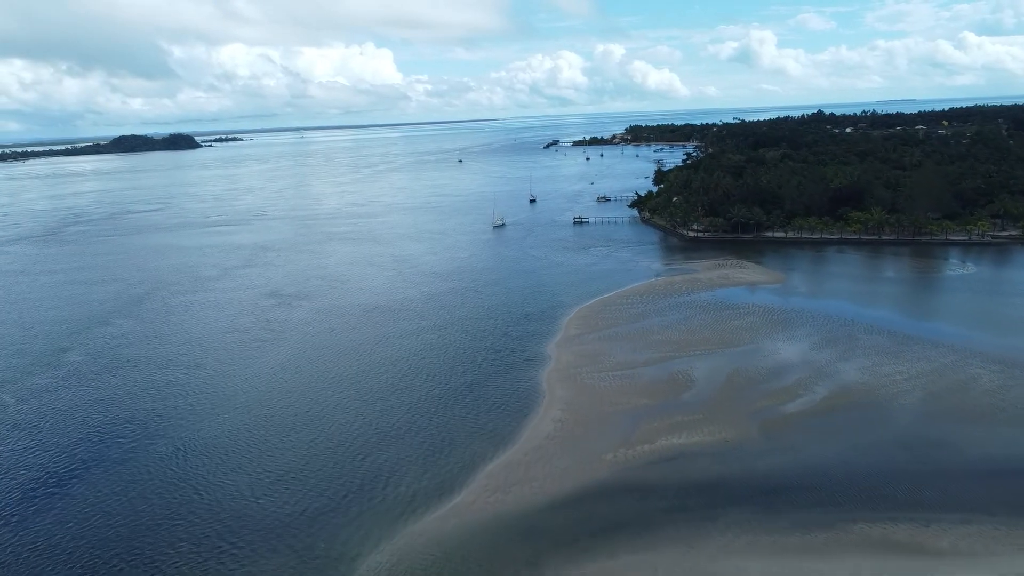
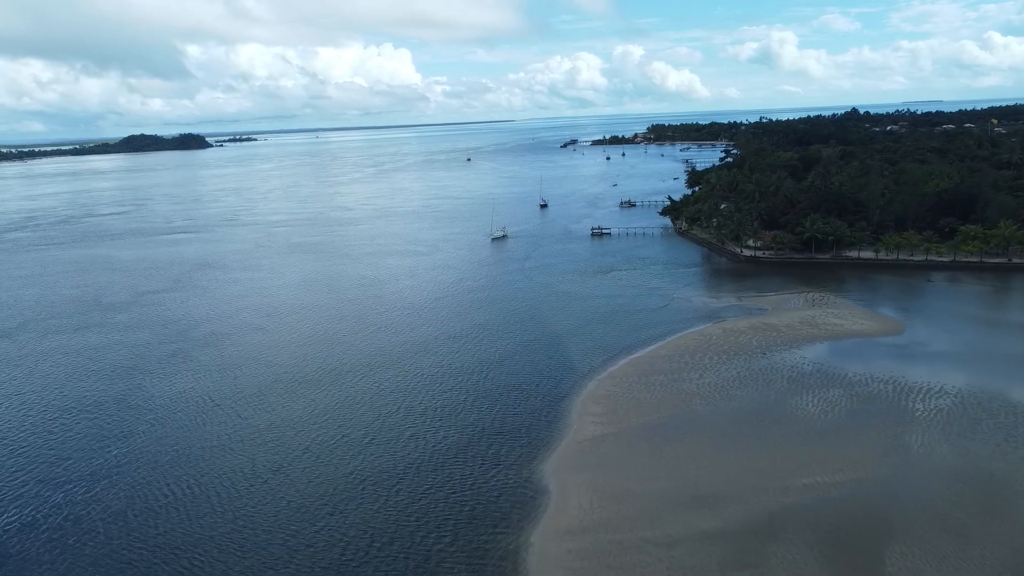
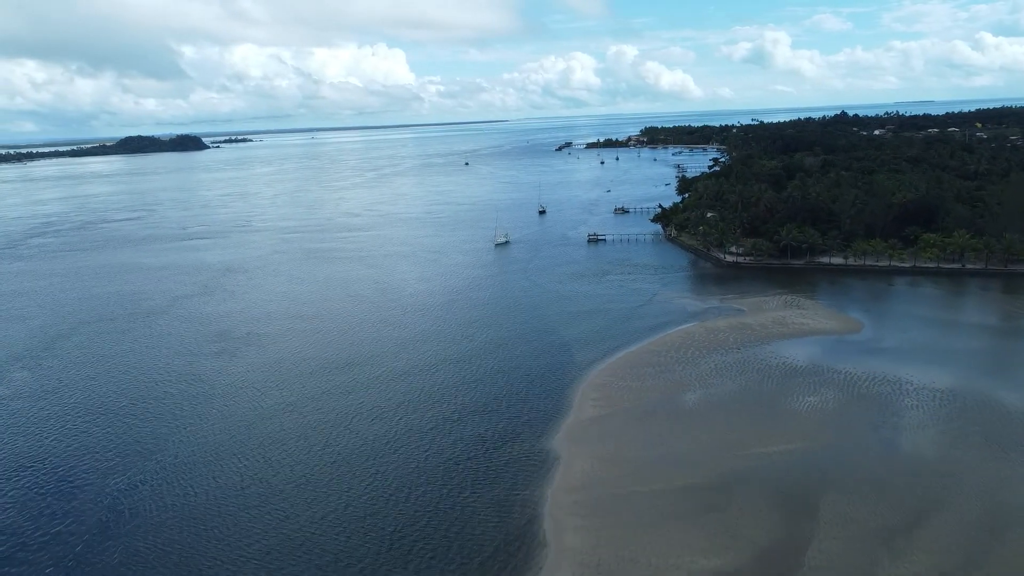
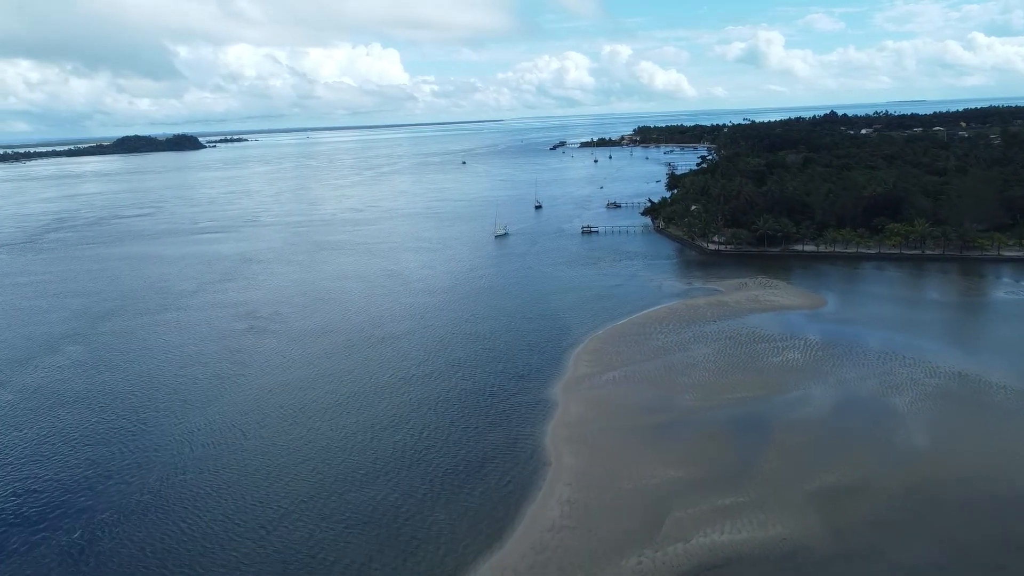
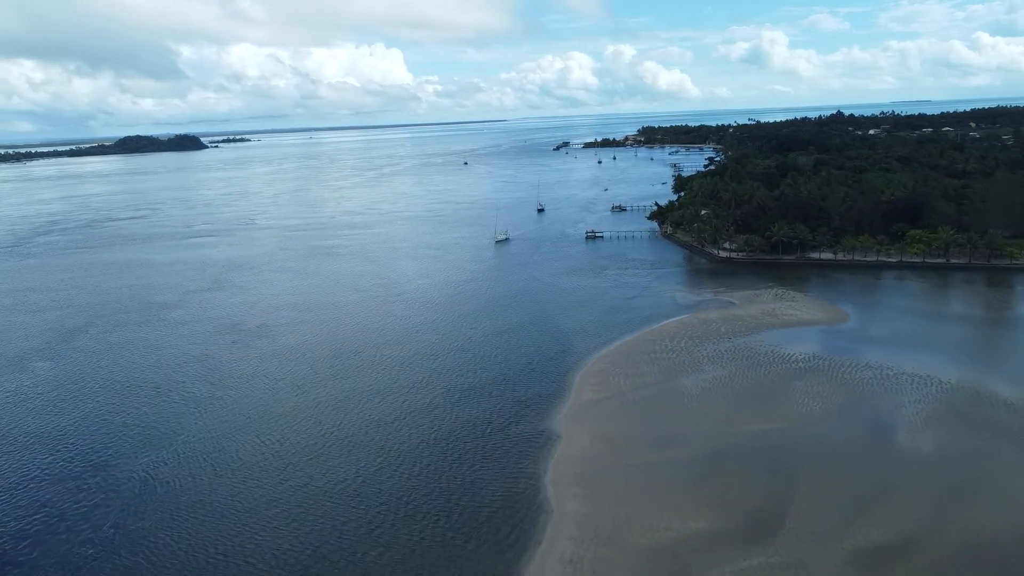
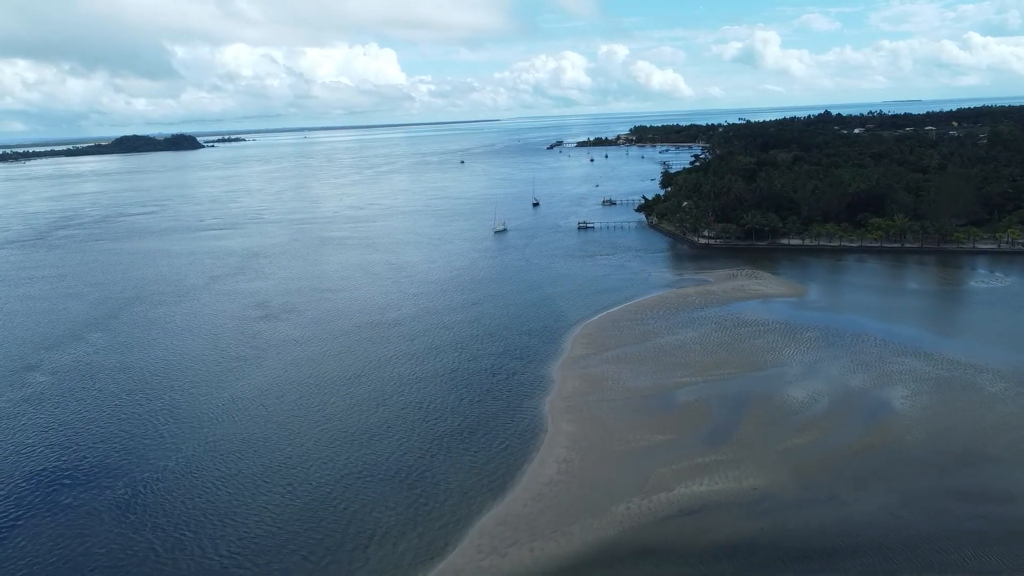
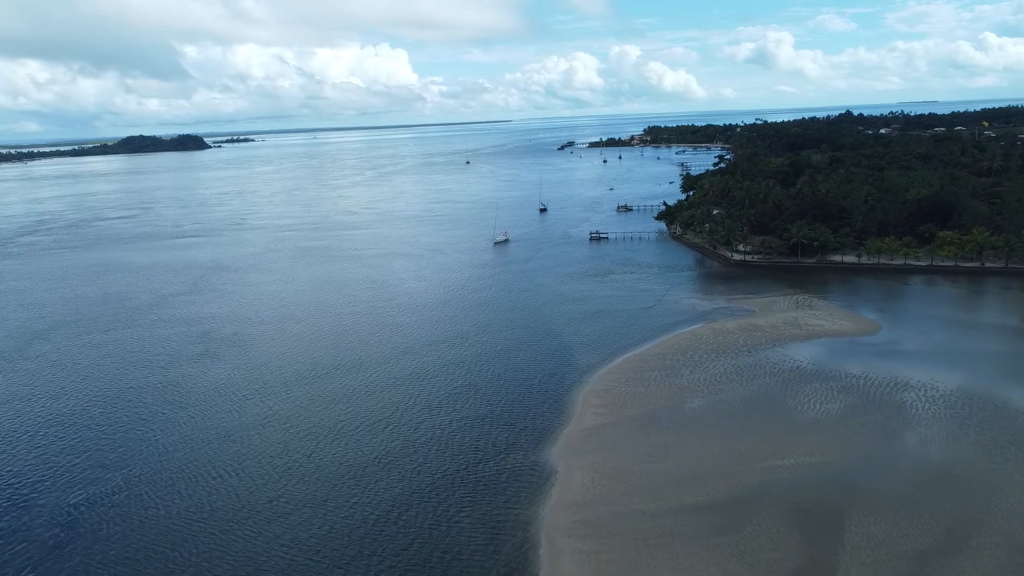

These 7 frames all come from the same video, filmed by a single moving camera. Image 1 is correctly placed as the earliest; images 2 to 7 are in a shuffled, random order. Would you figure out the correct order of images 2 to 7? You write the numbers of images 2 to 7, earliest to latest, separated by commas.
6, 4, 5, 3, 7, 2
